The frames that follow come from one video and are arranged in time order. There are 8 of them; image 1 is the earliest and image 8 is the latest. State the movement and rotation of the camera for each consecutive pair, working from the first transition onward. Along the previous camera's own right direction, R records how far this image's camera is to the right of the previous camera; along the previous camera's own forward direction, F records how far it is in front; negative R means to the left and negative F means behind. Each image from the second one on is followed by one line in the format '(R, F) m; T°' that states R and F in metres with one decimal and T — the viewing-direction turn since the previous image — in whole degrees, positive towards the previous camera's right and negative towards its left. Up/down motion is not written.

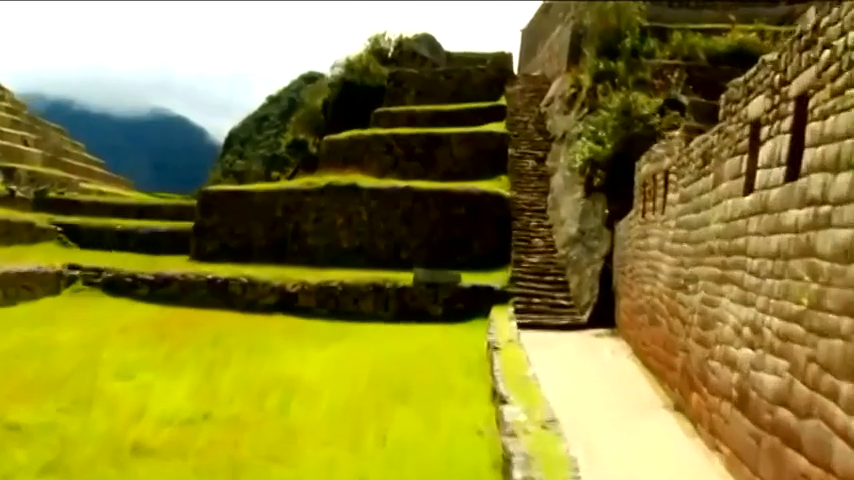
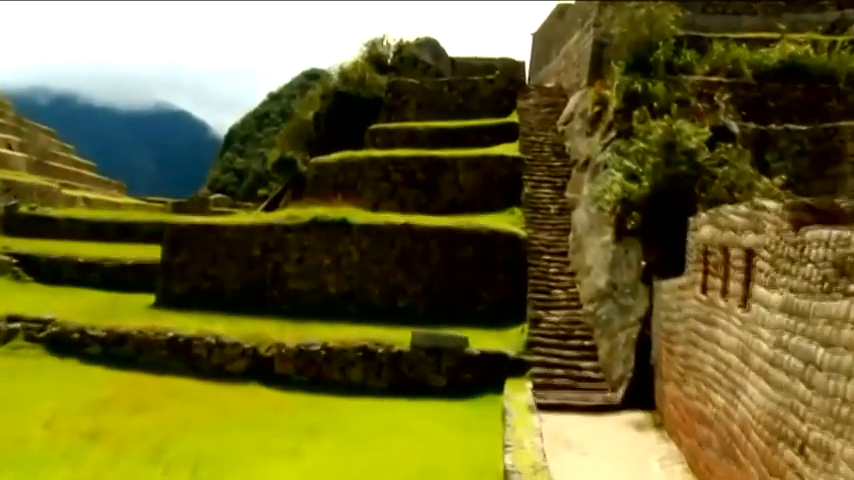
(0.0, +1.8) m; 0°
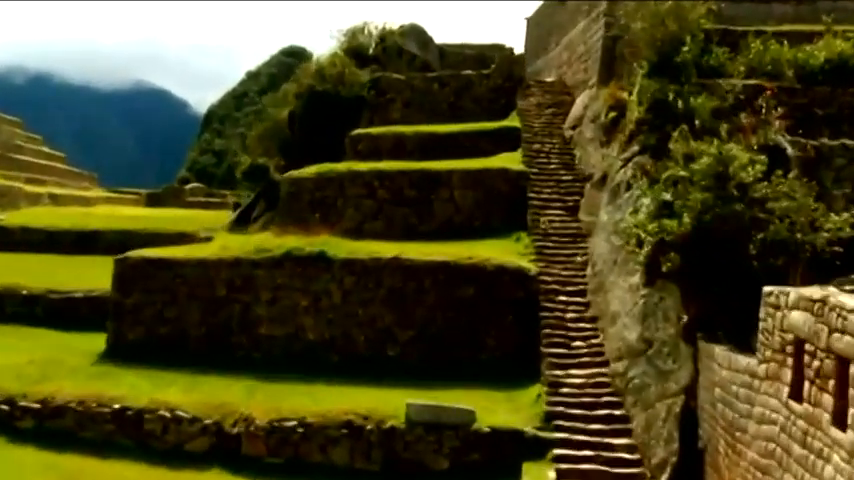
(-0.1, +1.6) m; +1°
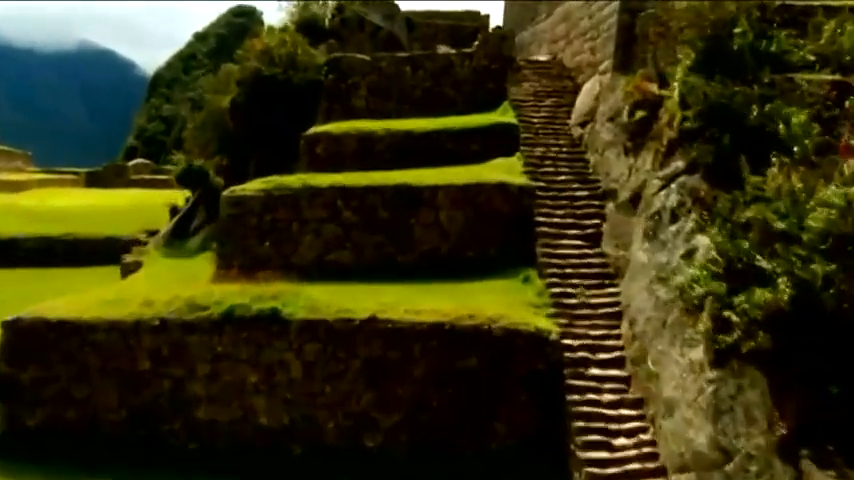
(-0.2, +2.3) m; +2°
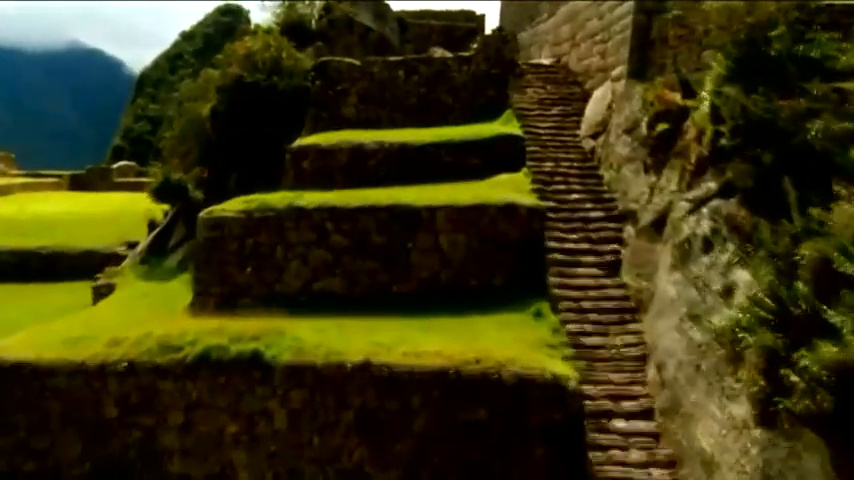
(-0.1, +0.8) m; +1°
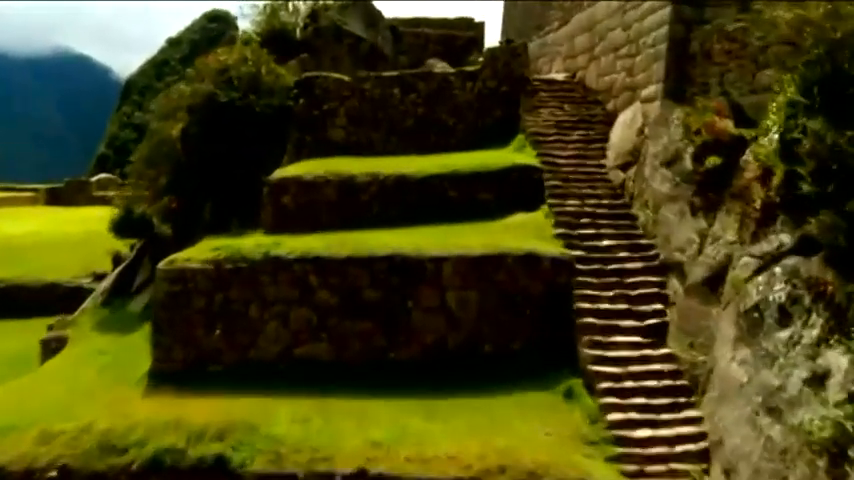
(-0.1, +1.3) m; +1°
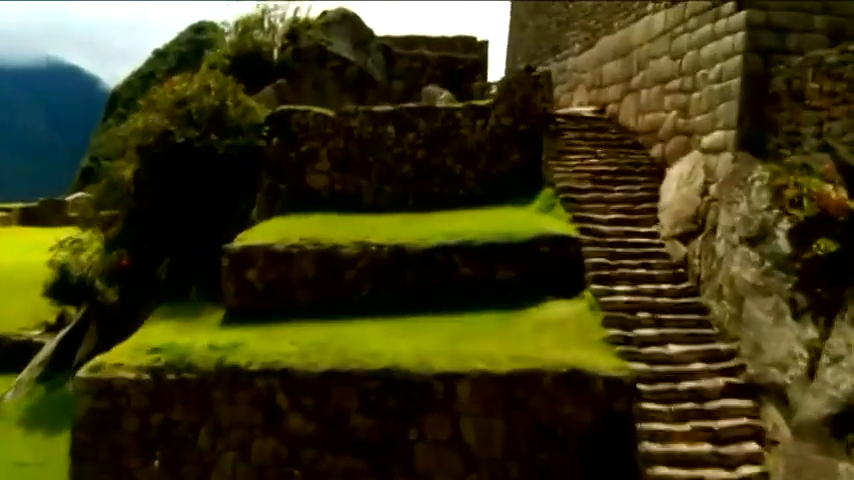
(-0.1, +1.7) m; +1°
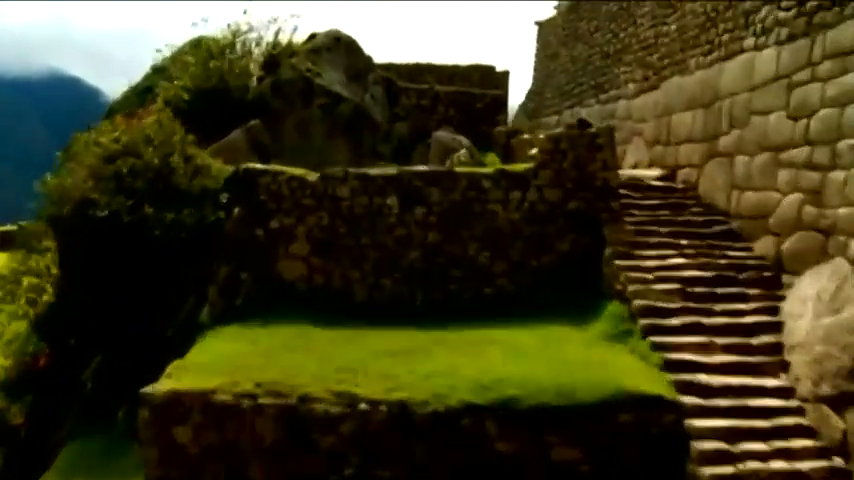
(-0.1, +2.1) m; 0°
